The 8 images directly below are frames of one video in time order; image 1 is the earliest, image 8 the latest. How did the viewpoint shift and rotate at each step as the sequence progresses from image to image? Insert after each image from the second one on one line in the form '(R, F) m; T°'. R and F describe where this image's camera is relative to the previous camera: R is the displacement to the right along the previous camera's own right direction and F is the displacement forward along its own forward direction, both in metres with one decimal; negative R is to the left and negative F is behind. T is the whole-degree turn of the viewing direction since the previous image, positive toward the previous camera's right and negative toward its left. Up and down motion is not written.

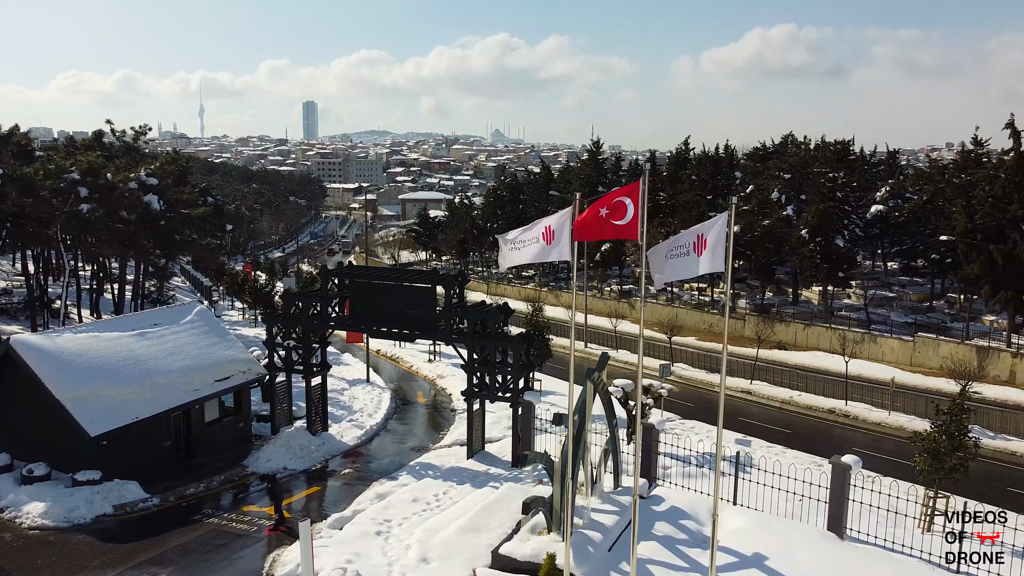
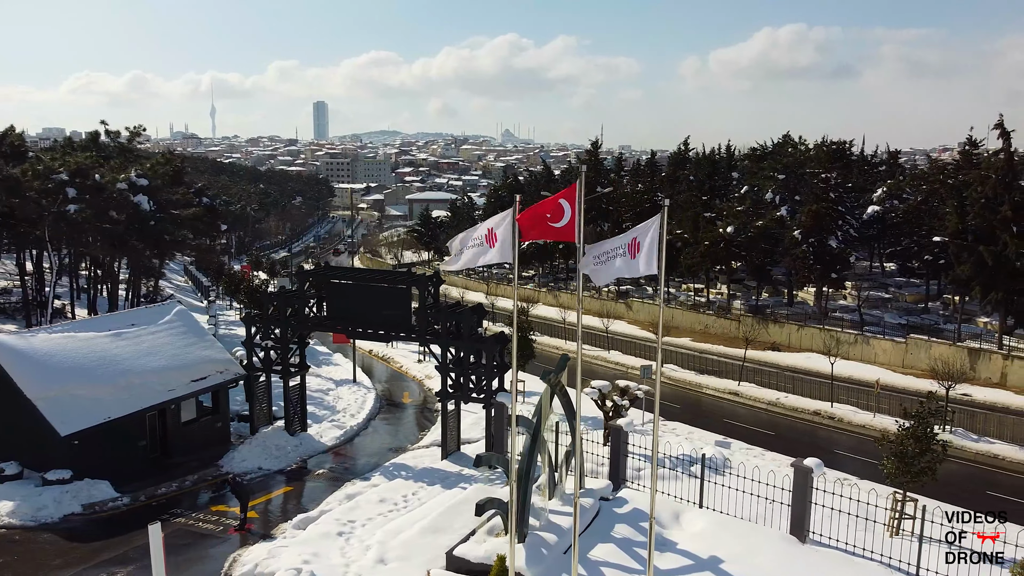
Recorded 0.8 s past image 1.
(+0.8, 0.0) m; -1°
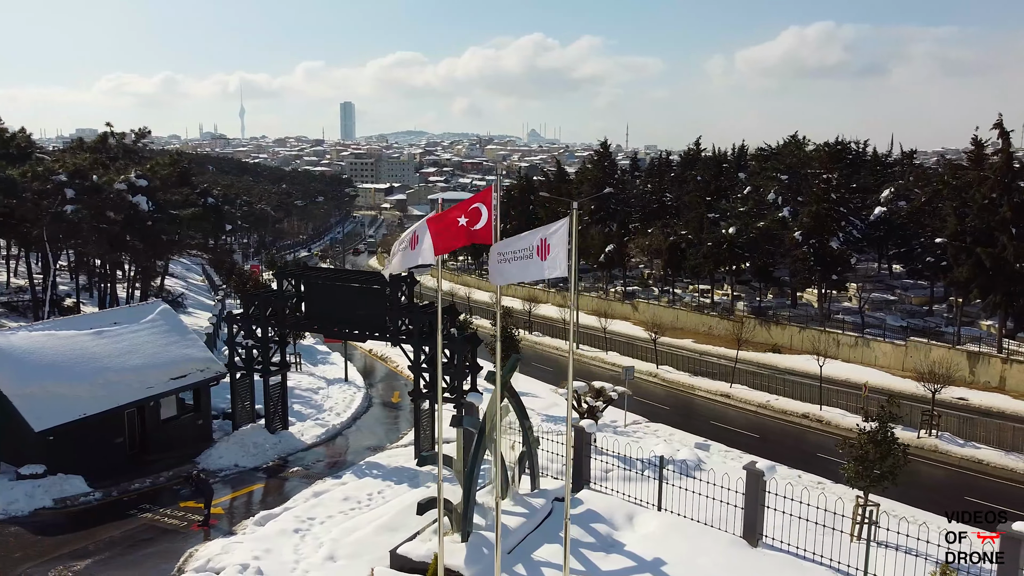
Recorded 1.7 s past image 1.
(+1.2, -0.1) m; -2°
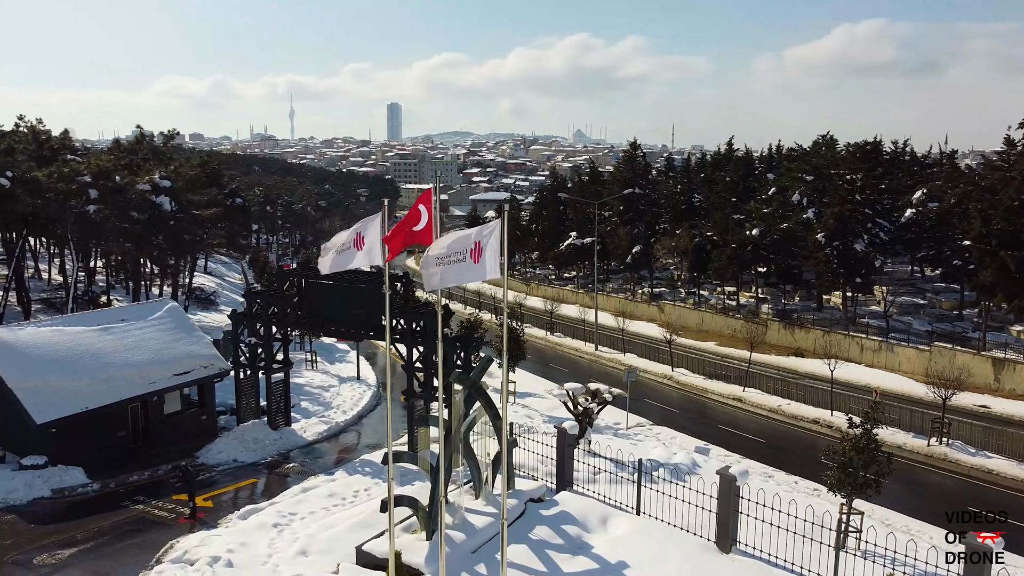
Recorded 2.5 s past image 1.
(+1.1, 0.0) m; -3°
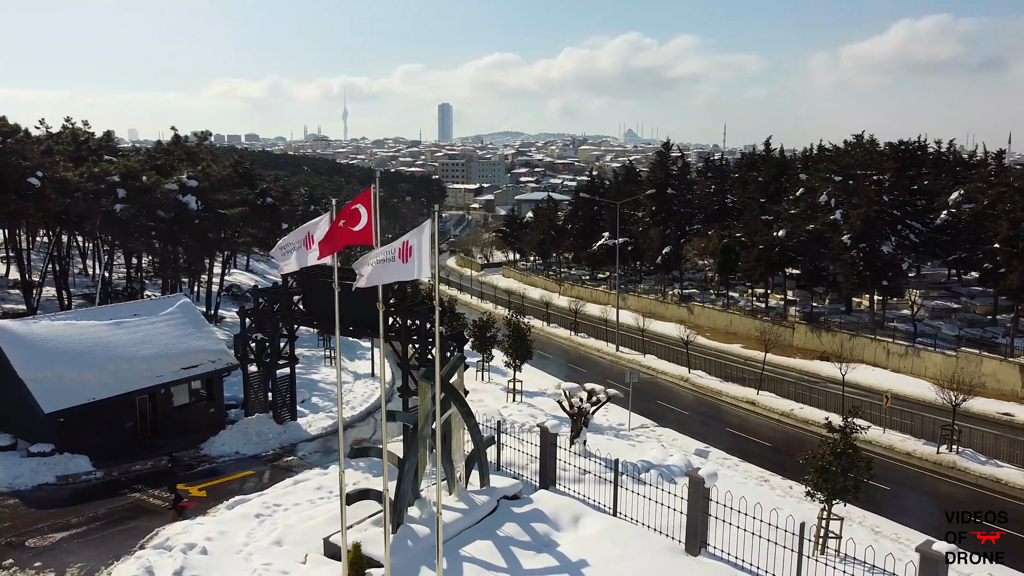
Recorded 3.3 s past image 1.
(+1.2, -0.1) m; -4°
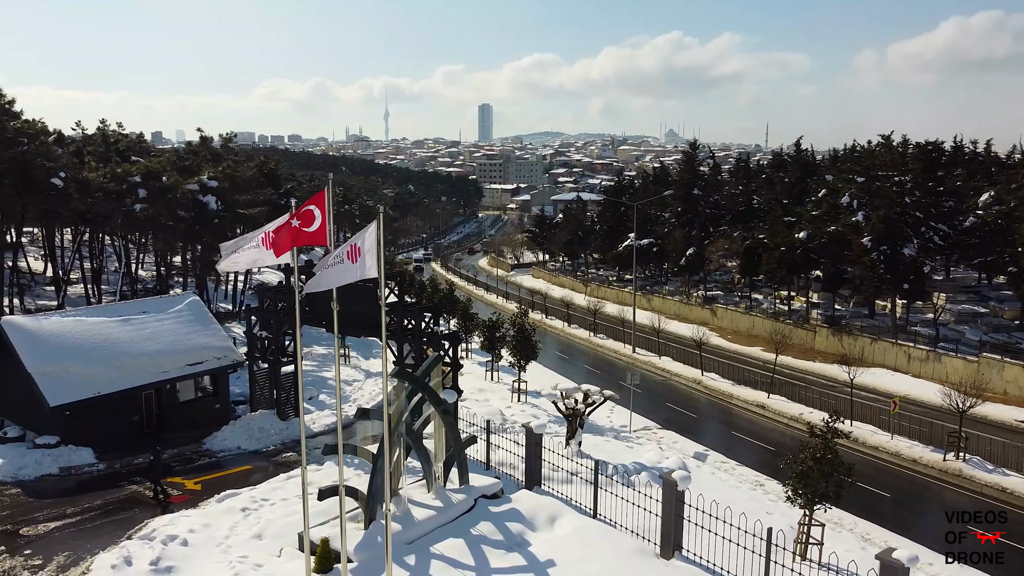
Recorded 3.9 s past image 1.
(+1.0, -0.1) m; -3°
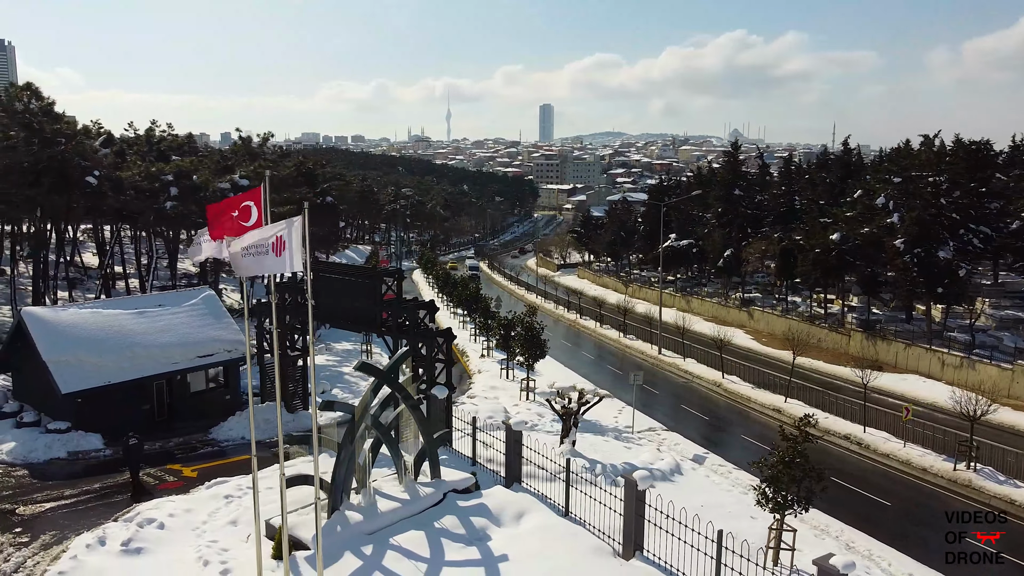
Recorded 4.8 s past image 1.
(+1.5, -0.1) m; -4°
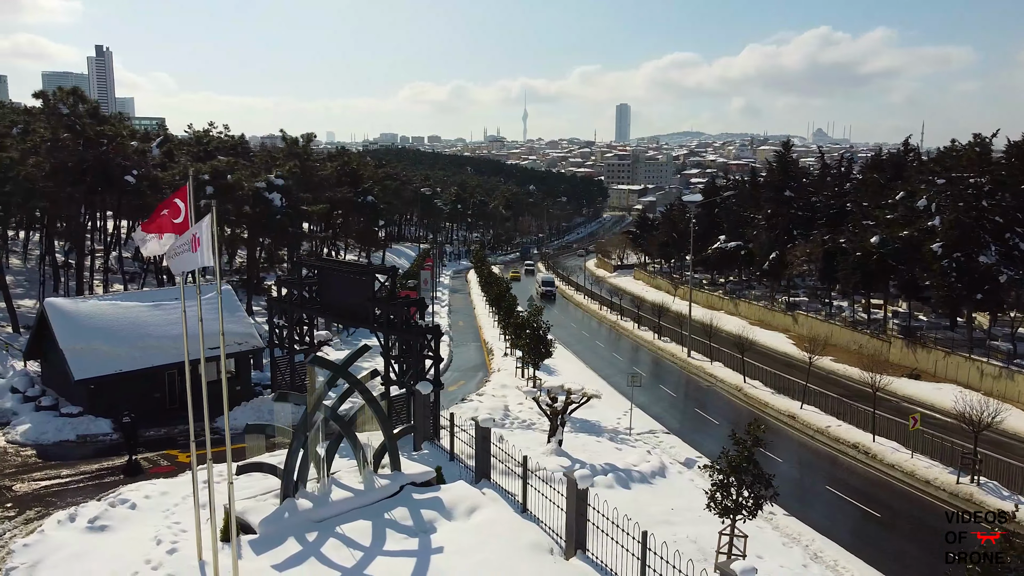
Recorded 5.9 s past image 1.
(+2.0, -0.1) m; -5°
